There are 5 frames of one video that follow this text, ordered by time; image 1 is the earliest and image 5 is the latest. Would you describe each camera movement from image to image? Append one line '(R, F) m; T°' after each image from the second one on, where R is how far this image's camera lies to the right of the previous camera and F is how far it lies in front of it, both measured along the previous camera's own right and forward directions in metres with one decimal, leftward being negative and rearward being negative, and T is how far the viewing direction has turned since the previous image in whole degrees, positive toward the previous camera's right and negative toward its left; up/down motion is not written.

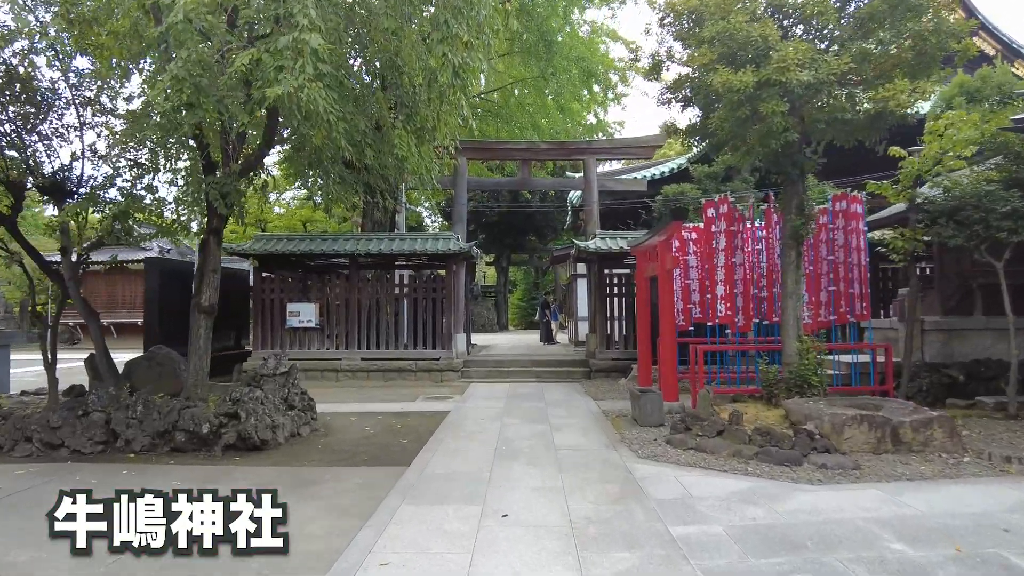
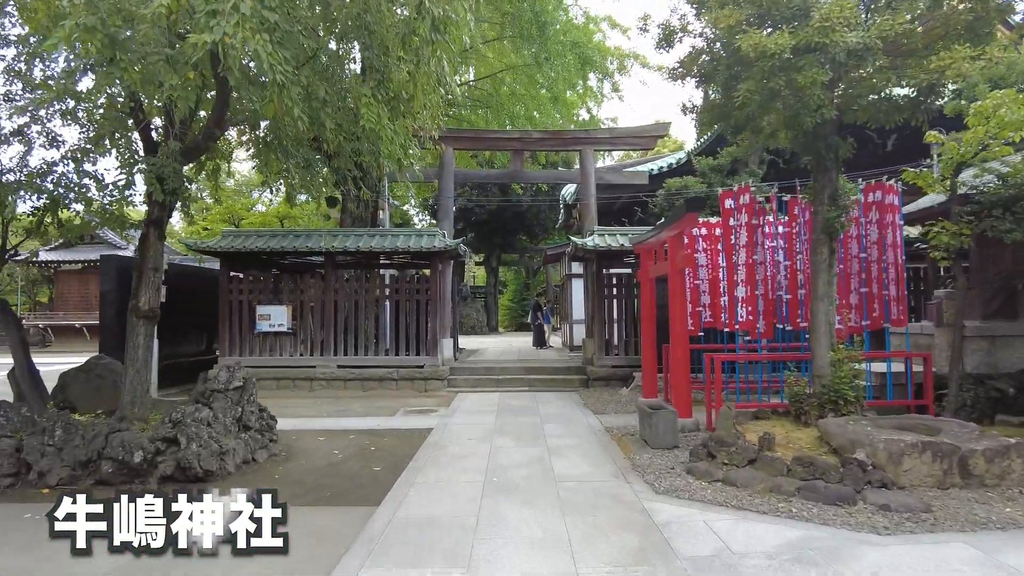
(0.0, +0.9) m; +1°
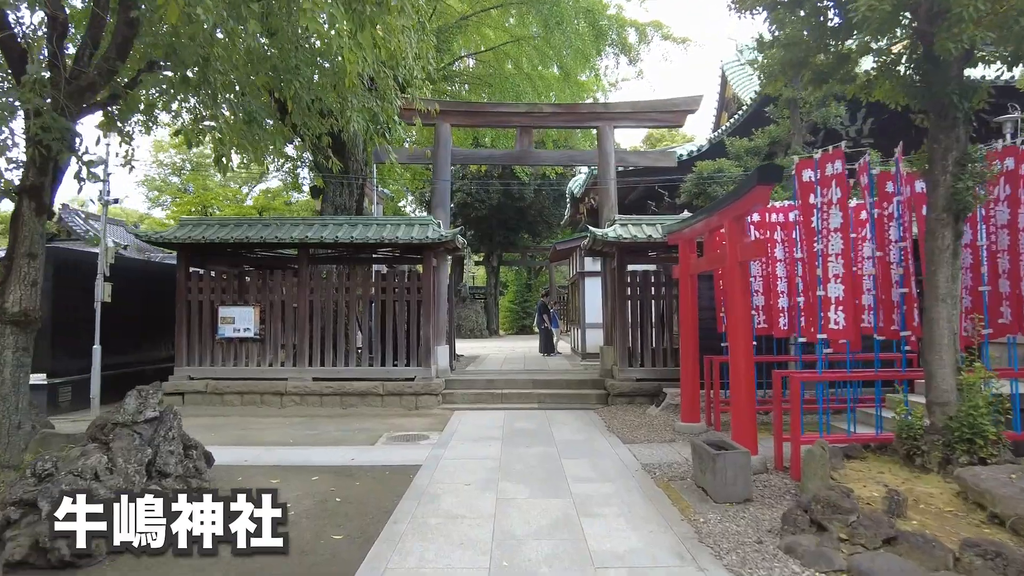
(-0.1, +1.6) m; 0°
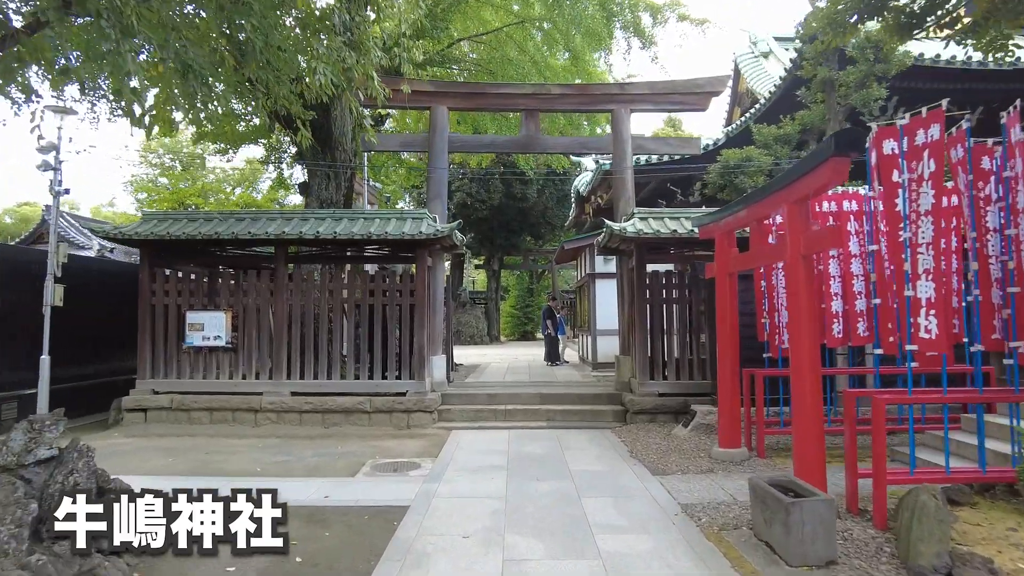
(-0.1, +1.1) m; 0°
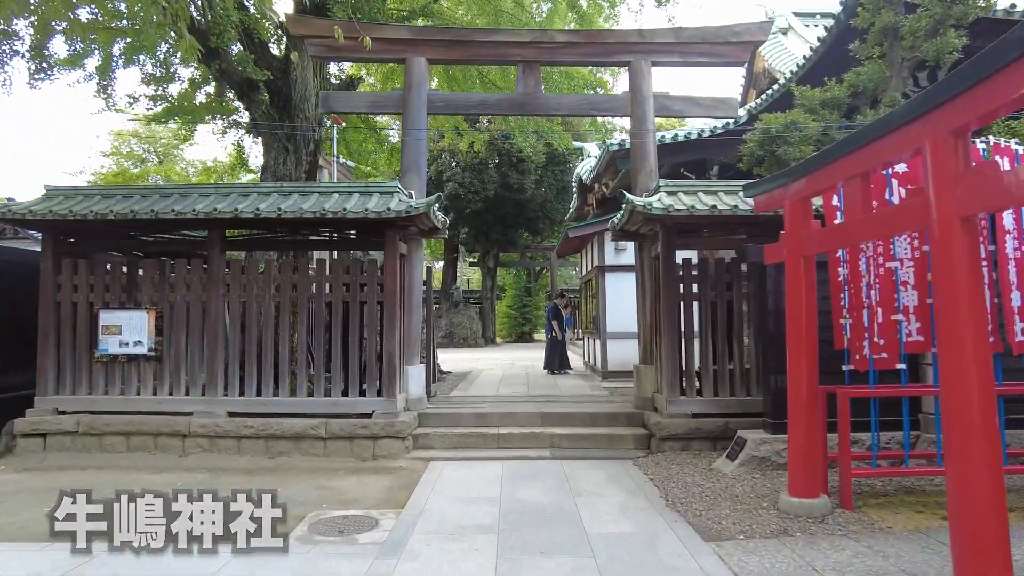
(0.0, +1.7) m; 0°
